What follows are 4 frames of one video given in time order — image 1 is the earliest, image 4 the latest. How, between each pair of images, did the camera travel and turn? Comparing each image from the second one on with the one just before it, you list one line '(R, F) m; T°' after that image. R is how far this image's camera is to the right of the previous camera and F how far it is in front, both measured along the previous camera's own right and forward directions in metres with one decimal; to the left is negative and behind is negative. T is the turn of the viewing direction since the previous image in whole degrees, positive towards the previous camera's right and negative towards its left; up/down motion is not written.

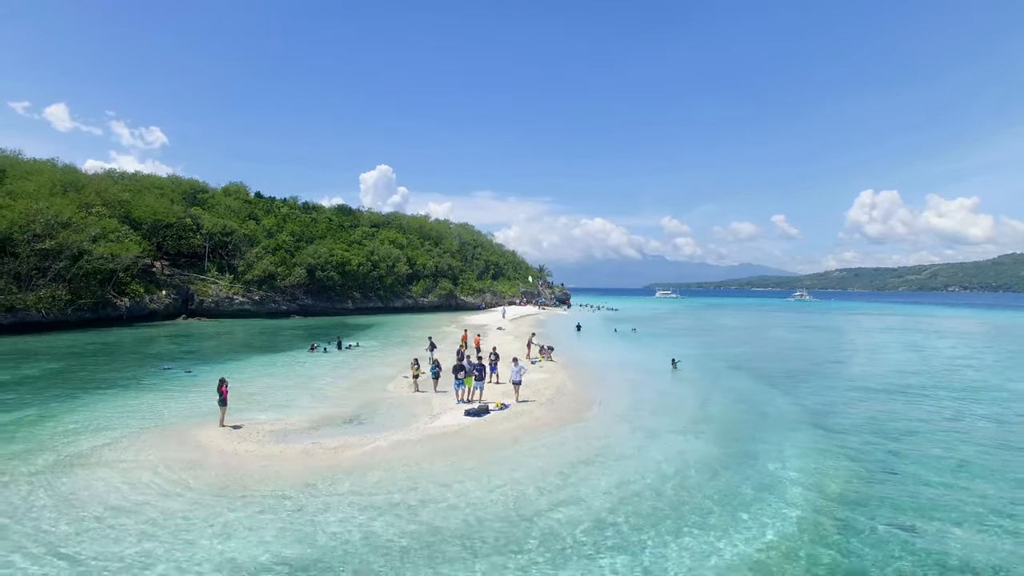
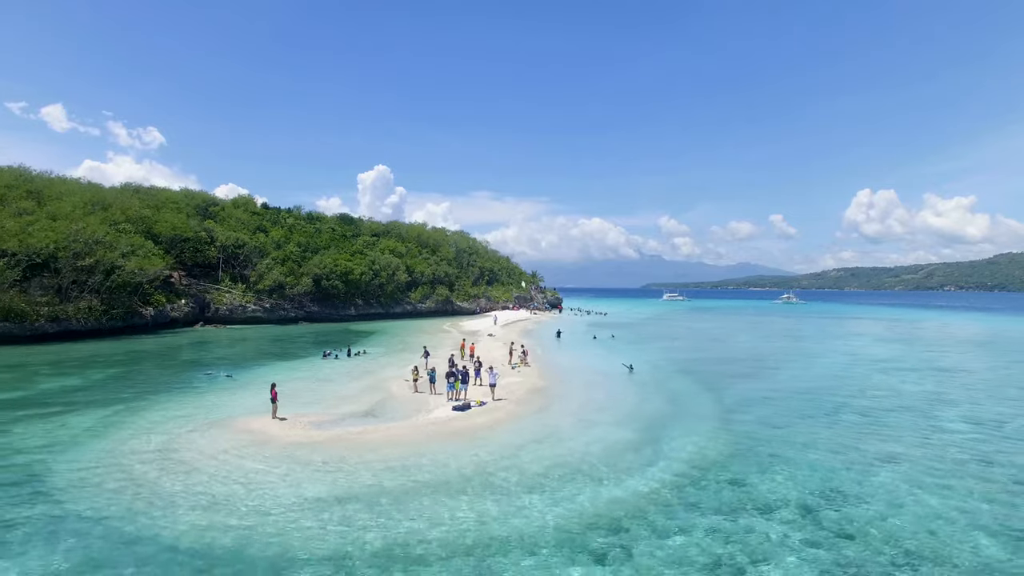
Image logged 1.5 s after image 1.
(+0.9, -4.8) m; 0°
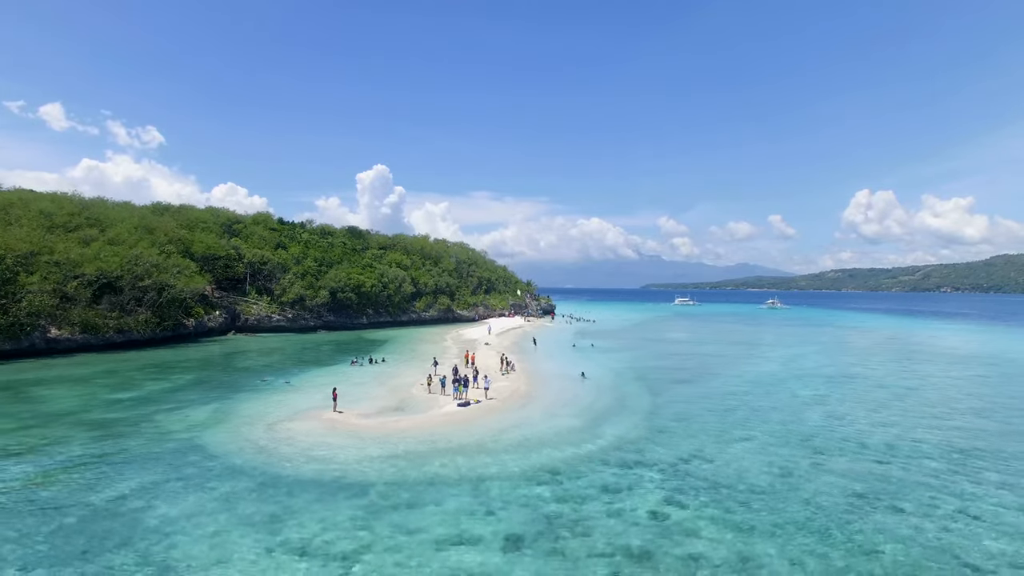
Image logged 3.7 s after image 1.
(+0.6, -8.1) m; 0°
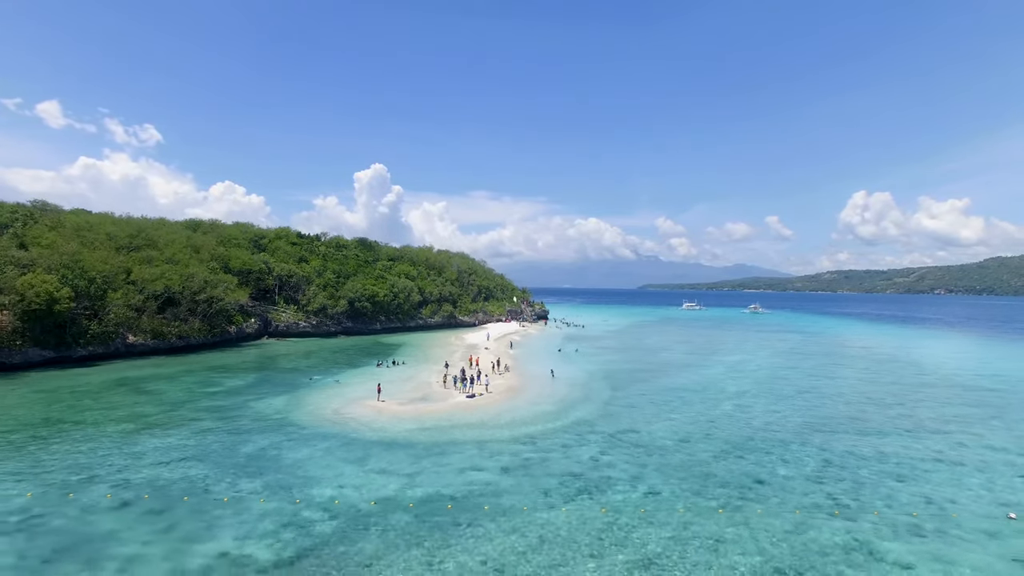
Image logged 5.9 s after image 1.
(+0.2, -10.1) m; 0°
